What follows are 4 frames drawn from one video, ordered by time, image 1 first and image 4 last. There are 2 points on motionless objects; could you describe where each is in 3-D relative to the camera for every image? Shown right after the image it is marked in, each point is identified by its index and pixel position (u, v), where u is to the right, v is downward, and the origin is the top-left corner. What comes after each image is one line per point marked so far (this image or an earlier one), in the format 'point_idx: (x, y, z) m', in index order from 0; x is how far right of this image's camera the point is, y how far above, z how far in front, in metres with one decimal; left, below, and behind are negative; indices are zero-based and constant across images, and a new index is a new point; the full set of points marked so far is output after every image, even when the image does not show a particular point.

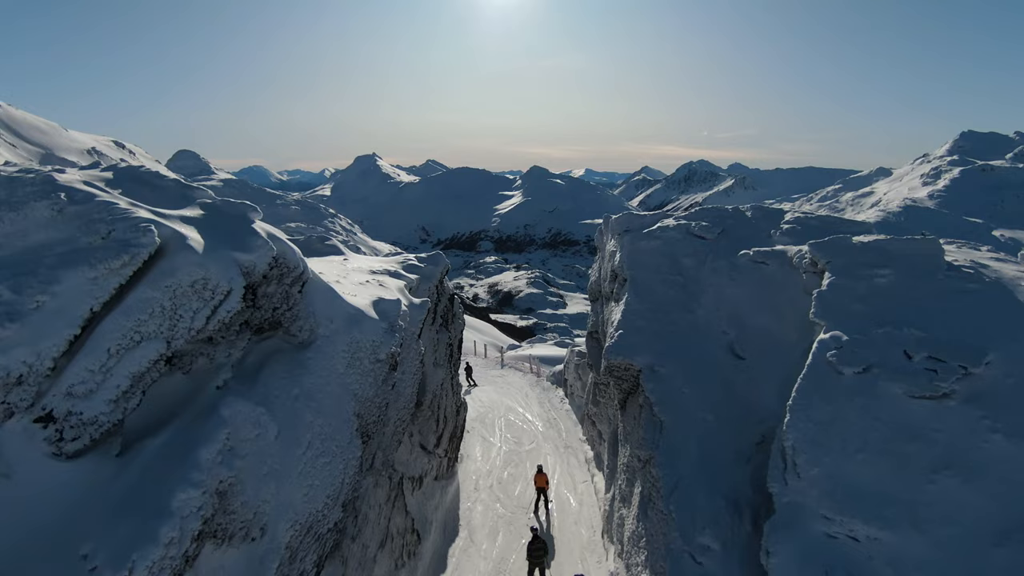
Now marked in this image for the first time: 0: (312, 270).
0: (-1.4, +0.1, +3.9) m
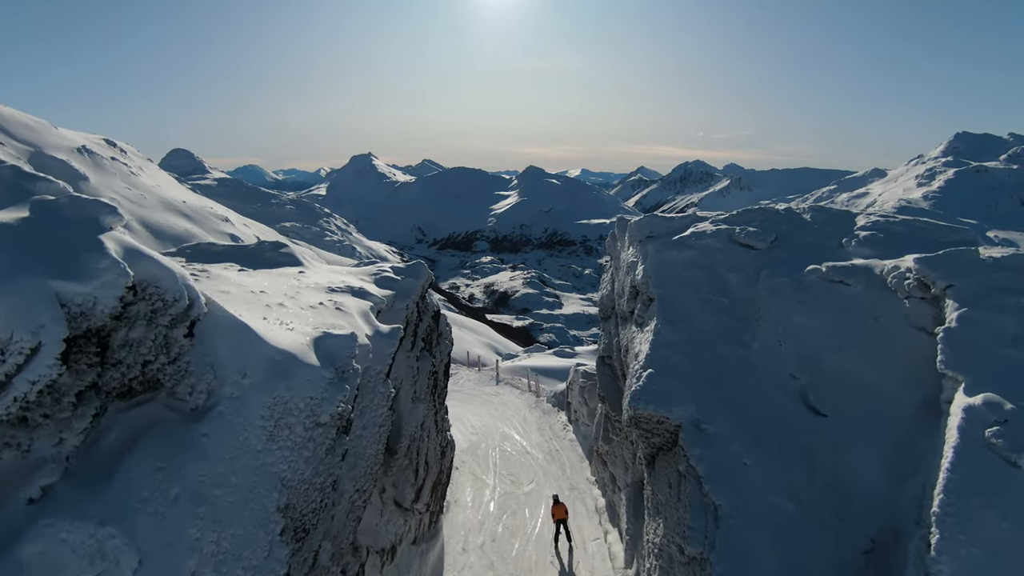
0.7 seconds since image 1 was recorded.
0: (-1.4, -0.1, +2.7) m
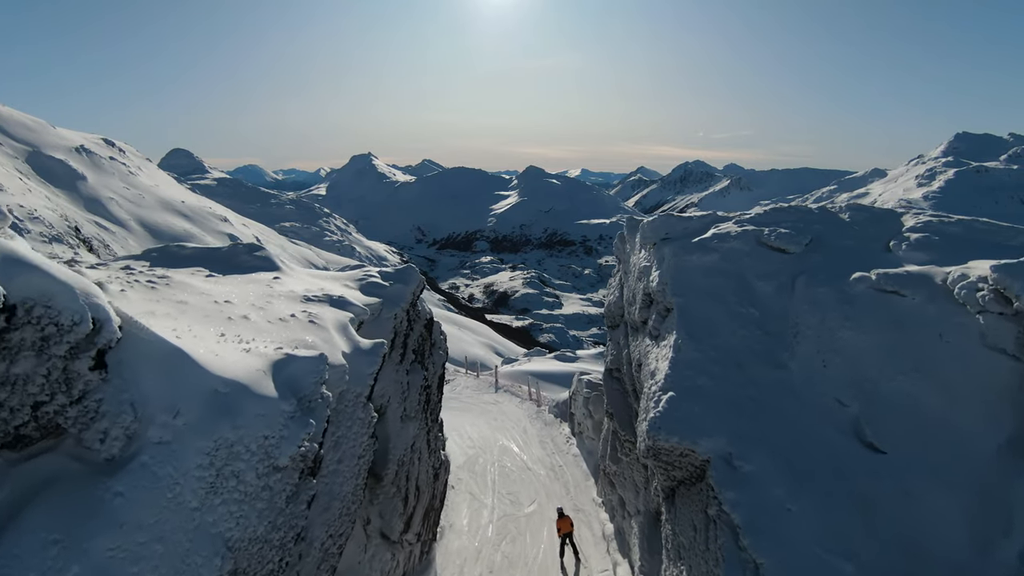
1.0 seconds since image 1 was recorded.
0: (-1.4, -0.1, +2.2) m
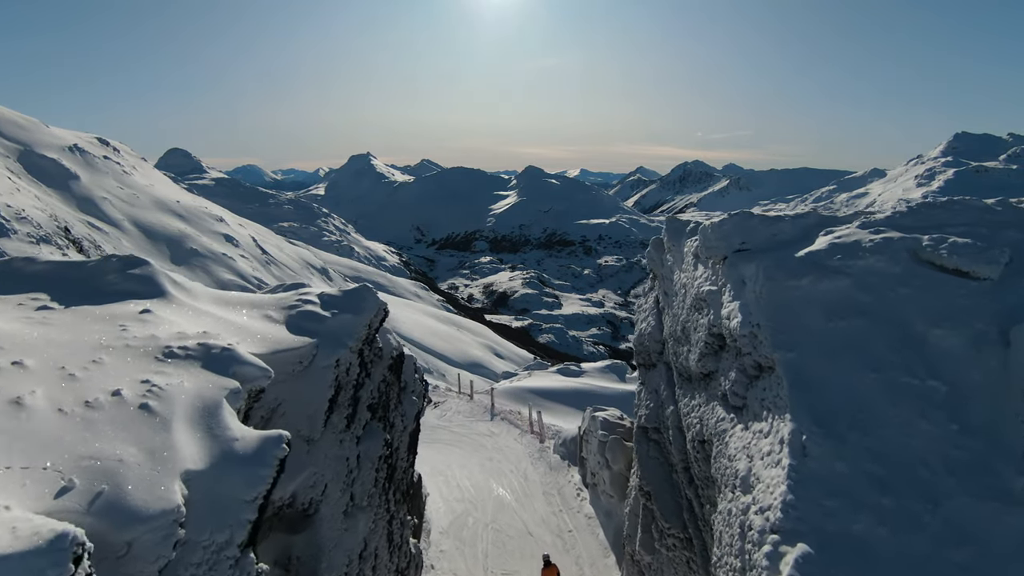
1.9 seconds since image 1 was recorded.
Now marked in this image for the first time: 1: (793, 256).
0: (-1.4, -0.3, +0.7) m
1: (+1.3, +0.2, +2.7) m
